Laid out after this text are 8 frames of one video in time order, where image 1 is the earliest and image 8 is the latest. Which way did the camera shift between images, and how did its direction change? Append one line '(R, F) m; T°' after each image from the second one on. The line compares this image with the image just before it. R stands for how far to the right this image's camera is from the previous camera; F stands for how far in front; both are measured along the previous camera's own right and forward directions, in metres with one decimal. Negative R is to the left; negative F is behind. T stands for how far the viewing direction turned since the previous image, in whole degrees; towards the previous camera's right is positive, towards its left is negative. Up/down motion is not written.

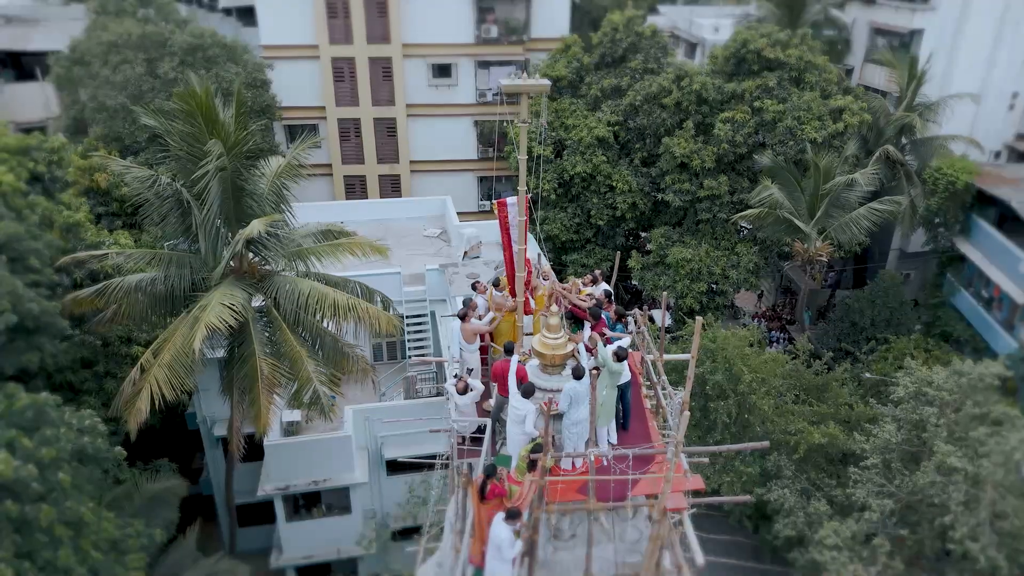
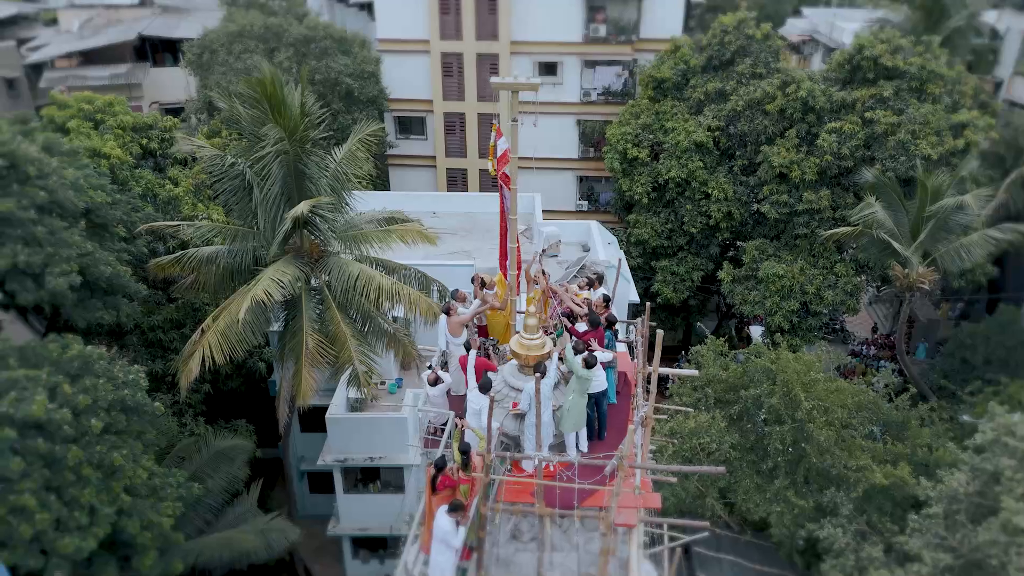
(+1.5, +0.1) m; -10°
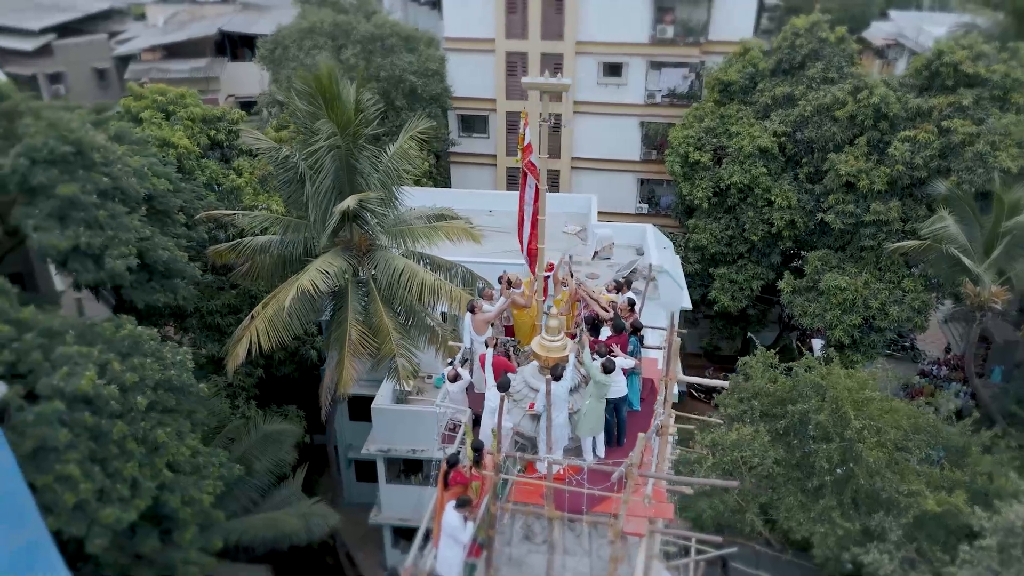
(+0.4, 0.0) m; -5°
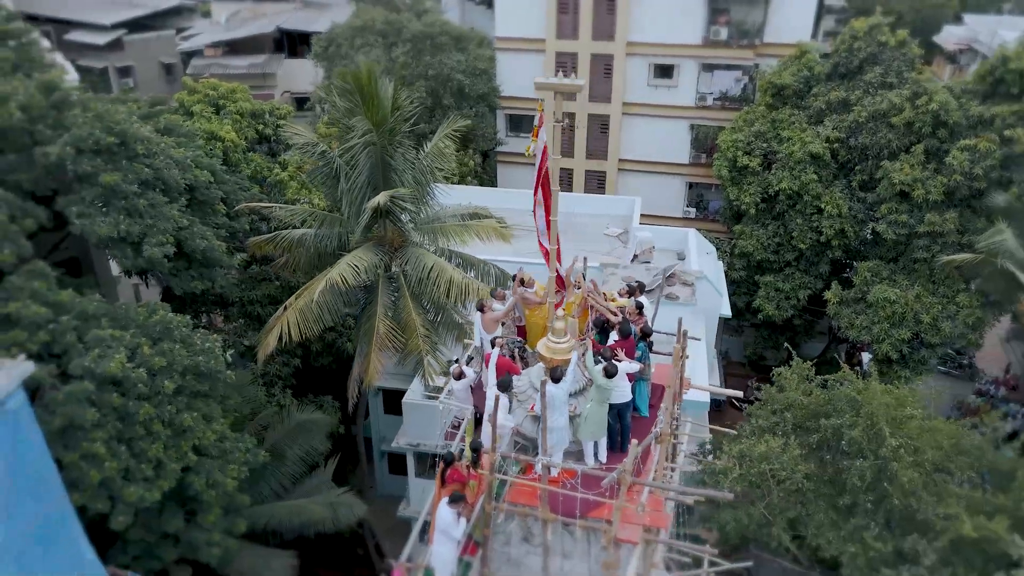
(+0.5, 0.0) m; -4°
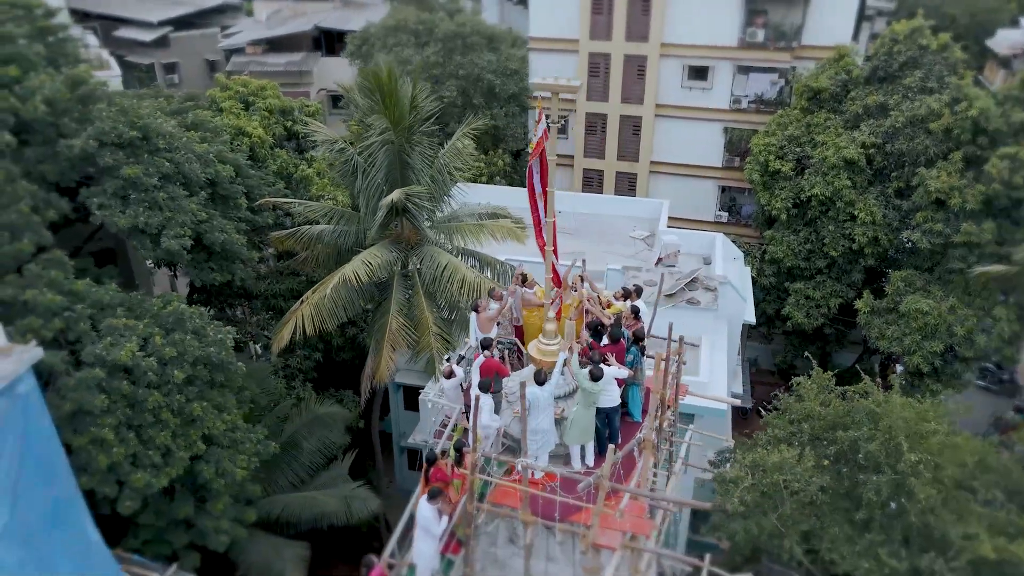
(+0.5, 0.0) m; -3°
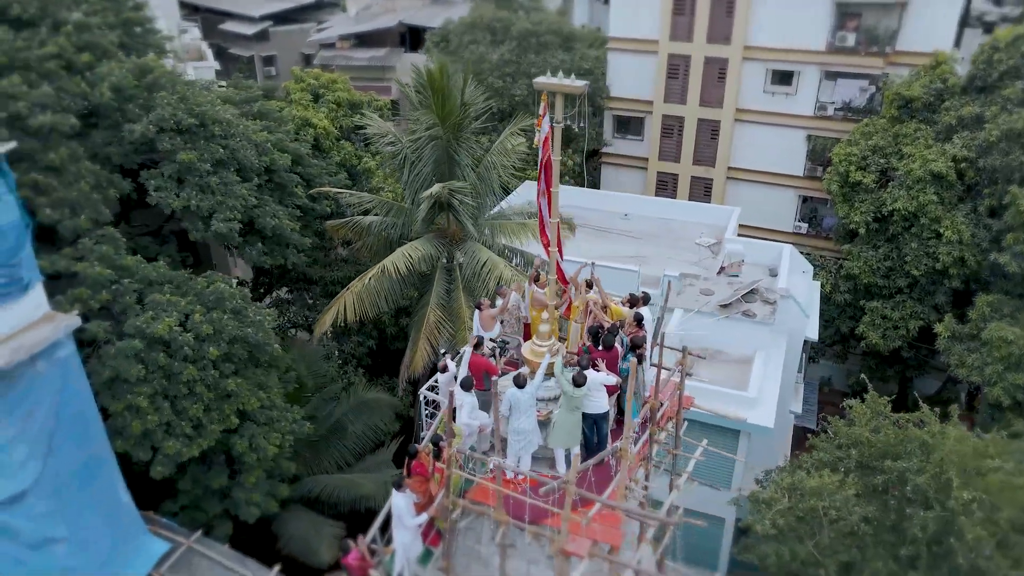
(+0.9, +0.1) m; -7°
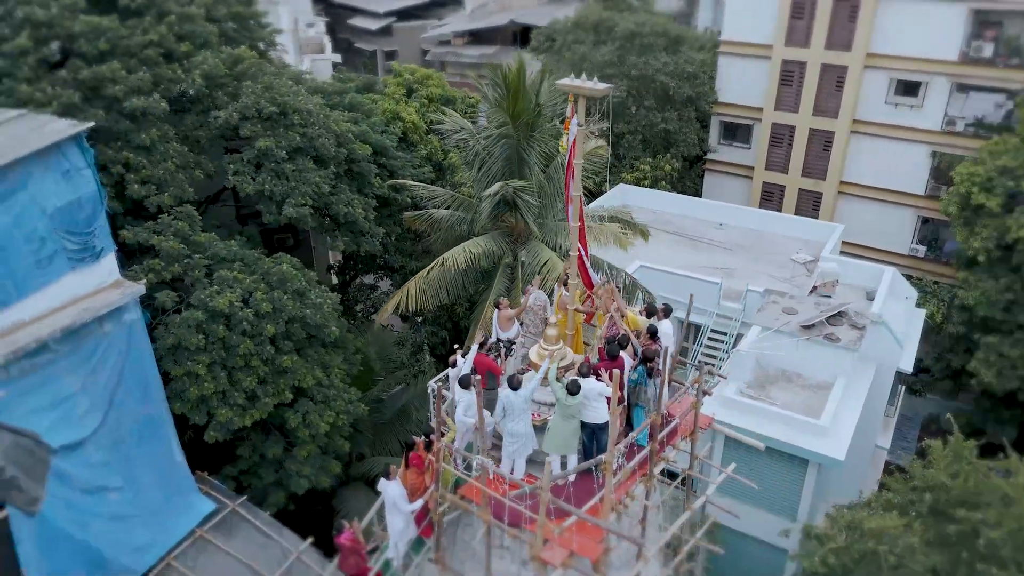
(+1.0, +0.1) m; -9°
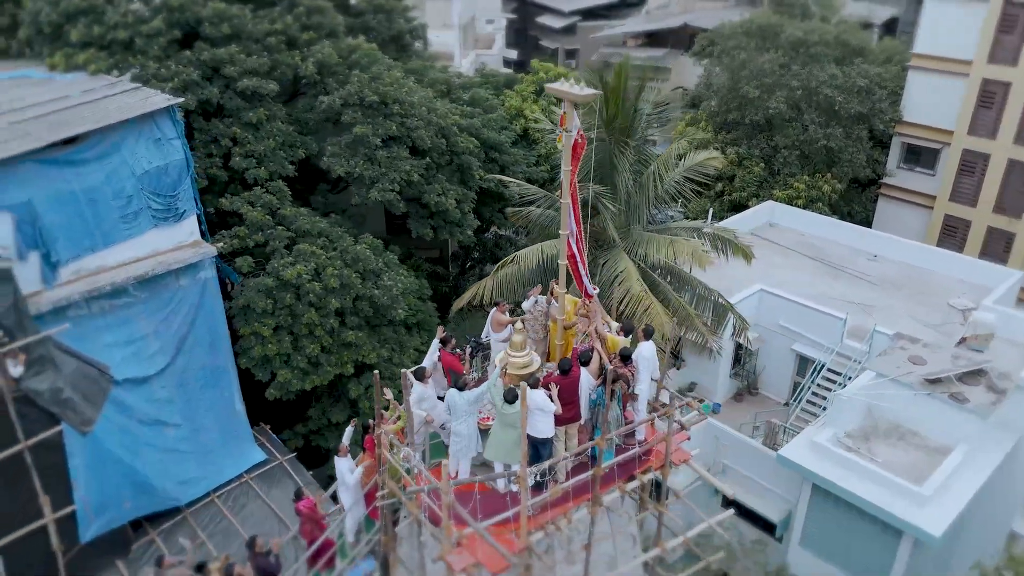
(+2.0, +0.3) m; -14°
